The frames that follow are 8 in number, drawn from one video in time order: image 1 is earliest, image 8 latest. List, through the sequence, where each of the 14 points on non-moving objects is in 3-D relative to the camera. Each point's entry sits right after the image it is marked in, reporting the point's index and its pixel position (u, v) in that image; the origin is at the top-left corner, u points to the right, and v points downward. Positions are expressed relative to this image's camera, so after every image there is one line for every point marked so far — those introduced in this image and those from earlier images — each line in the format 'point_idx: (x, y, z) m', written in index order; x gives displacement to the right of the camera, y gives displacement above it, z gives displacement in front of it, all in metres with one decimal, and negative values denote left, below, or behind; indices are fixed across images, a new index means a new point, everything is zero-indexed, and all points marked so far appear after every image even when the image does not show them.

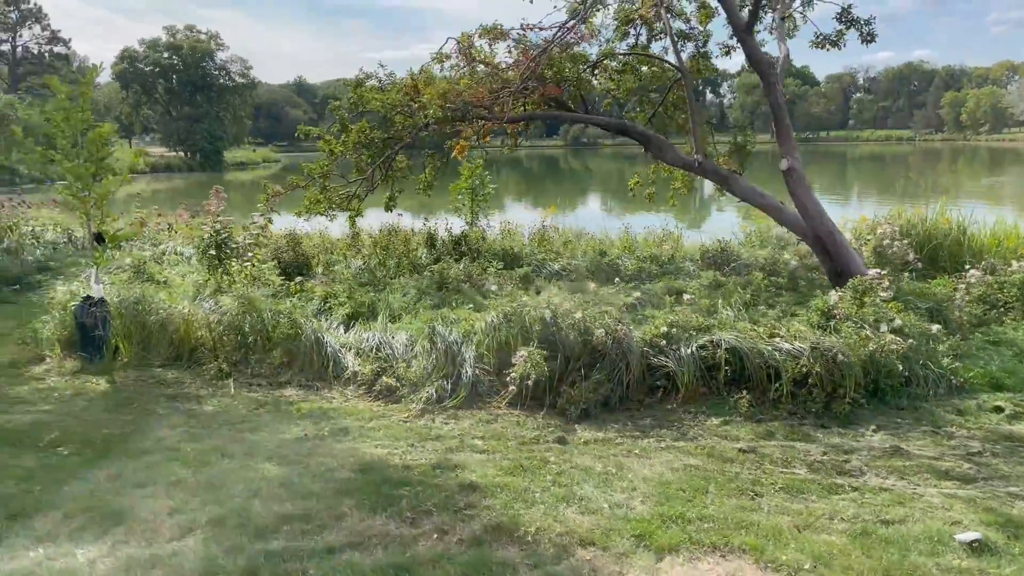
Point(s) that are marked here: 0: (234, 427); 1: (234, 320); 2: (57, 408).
0: (-1.4, -0.7, +4.1) m
1: (-1.9, -0.2, +5.5) m
2: (-2.5, -0.7, +4.4) m
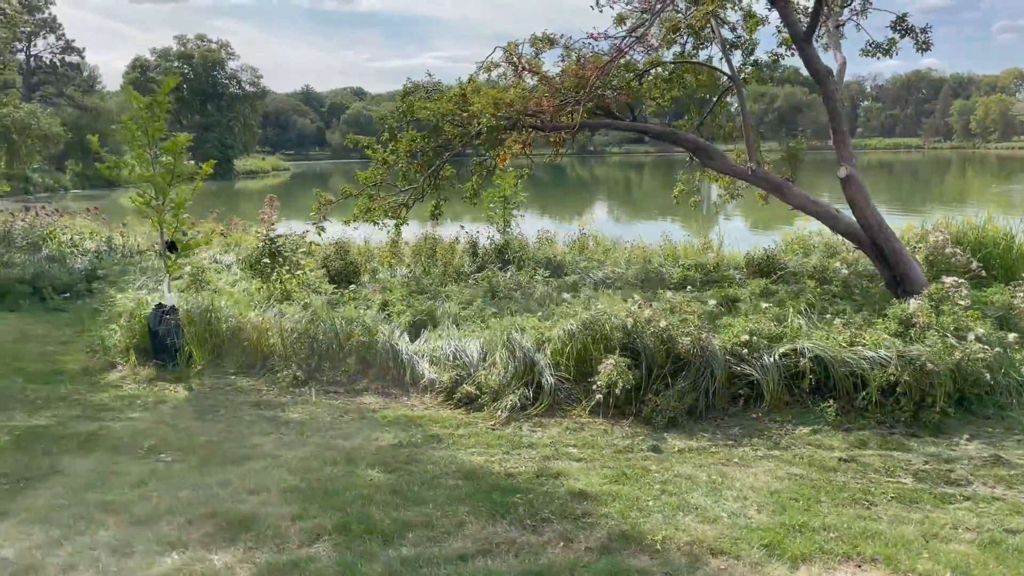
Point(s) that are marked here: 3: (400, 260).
0: (-0.9, -0.7, +4.1) m
1: (-1.4, -0.3, +5.5) m
2: (-2.0, -0.7, +4.4) m
3: (-1.4, +0.3, +10.0) m
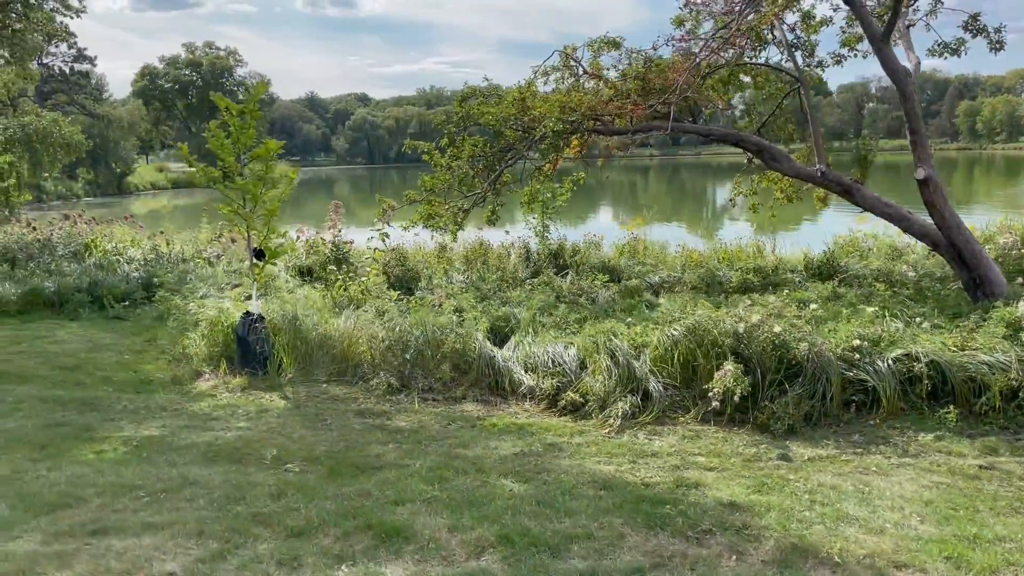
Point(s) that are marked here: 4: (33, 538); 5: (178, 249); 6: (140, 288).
0: (-0.3, -0.8, +4.1) m
1: (-0.8, -0.3, +5.4) m
2: (-1.4, -0.7, +4.4) m
3: (-0.7, +0.3, +10.0) m
4: (-1.7, -0.9, +2.9) m
5: (-5.3, +0.6, +12.6) m
6: (-4.3, 0.0, +9.4) m
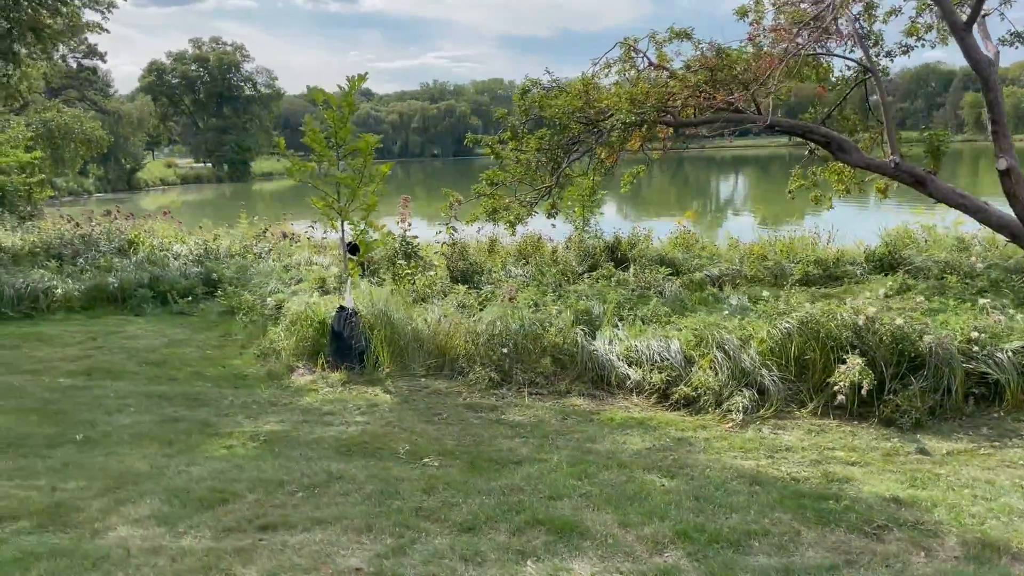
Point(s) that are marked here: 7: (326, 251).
0: (+0.3, -0.7, +4.1) m
1: (-0.1, -0.3, +5.4) m
2: (-0.8, -0.7, +4.4) m
3: (0.0, +0.3, +10.0) m
4: (-1.1, -0.9, +2.9) m
5: (-4.6, +0.7, +12.6) m
6: (-3.7, 0.0, +9.5) m
7: (-3.0, +0.6, +12.7) m
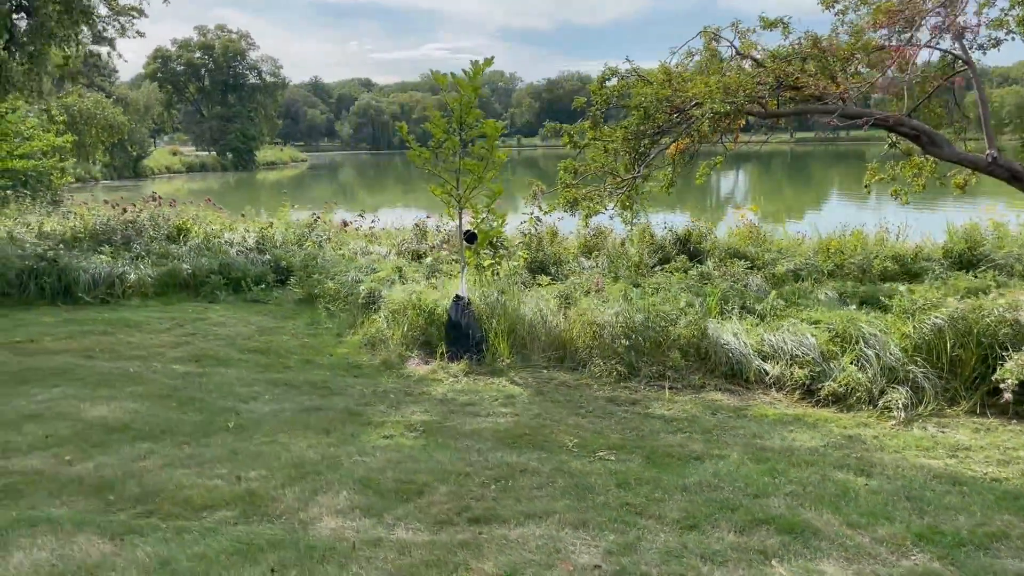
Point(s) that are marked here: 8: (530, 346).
0: (+1.1, -0.7, +4.0) m
1: (+0.7, -0.2, +5.3) m
2: (0.0, -0.7, +4.3) m
3: (+0.8, +0.4, +9.9) m
4: (-0.3, -0.8, +2.8) m
5: (-3.7, +0.9, +12.5) m
6: (-2.8, +0.2, +9.4) m
7: (-2.1, +0.8, +12.7) m
8: (+0.1, -0.4, +5.4) m
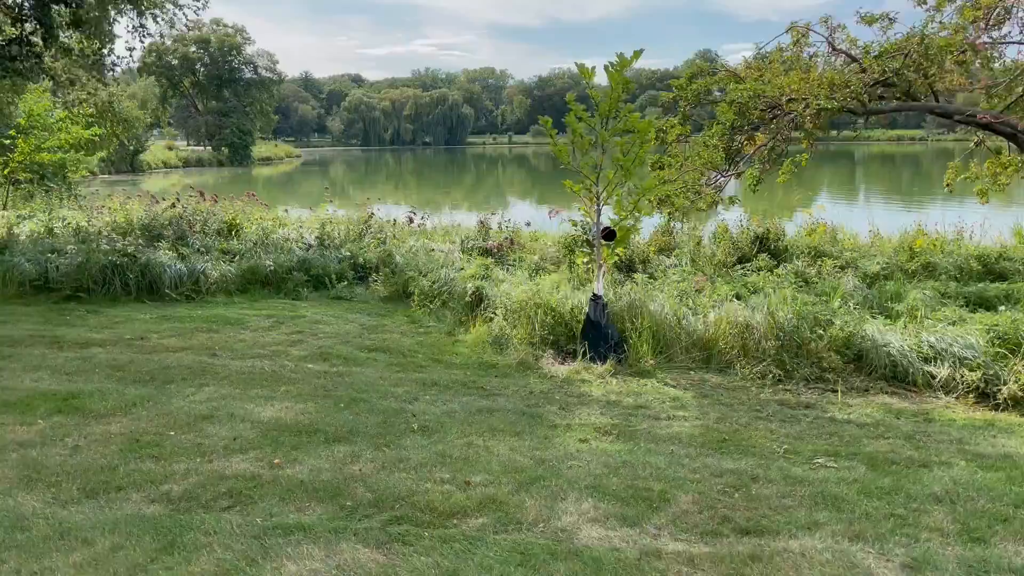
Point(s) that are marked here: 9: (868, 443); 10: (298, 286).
0: (+2.0, -0.7, +3.8) m
1: (+1.6, -0.2, +5.2) m
2: (+1.0, -0.7, +4.2) m
3: (+1.7, +0.5, +9.7) m
4: (+0.6, -0.8, +2.7) m
5: (-2.7, +0.9, +12.4) m
6: (-1.9, +0.2, +9.3) m
7: (-1.2, +0.8, +12.5) m
8: (+1.0, -0.4, +5.3) m
9: (+1.6, -0.7, +3.7) m
10: (-2.3, 0.0, +8.8) m
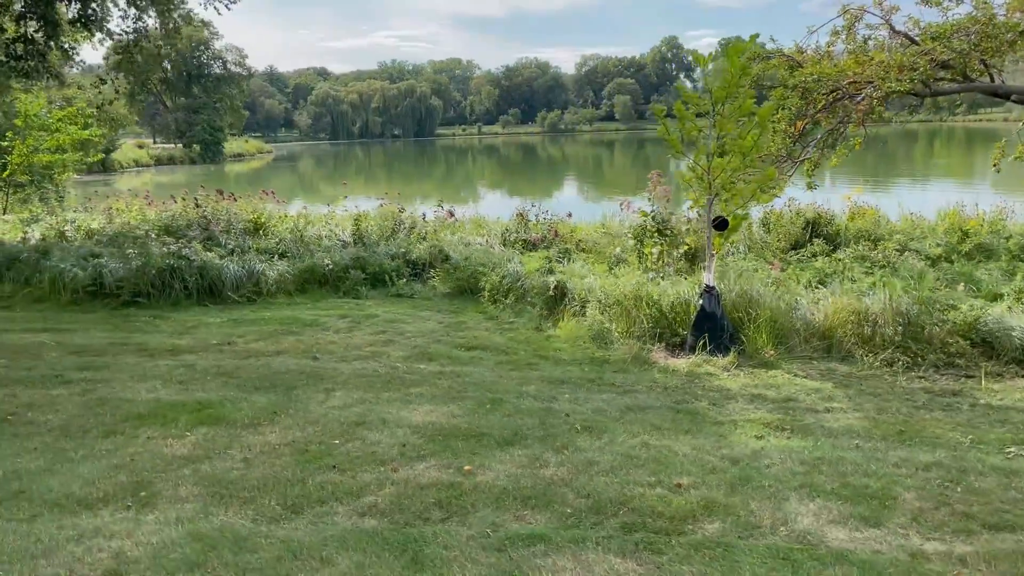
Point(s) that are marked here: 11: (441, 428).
0: (+2.8, -0.6, +3.8) m
1: (+2.3, -0.1, +5.2) m
2: (+1.7, -0.6, +4.1) m
3: (+2.4, +0.6, +9.7) m
4: (+1.4, -0.8, +2.7) m
5: (-2.2, +1.0, +12.3) m
6: (-1.3, +0.3, +9.1) m
7: (-0.7, +0.9, +12.4) m
8: (+1.8, -0.3, +5.2) m
9: (+2.4, -0.6, +3.7) m
10: (-1.7, 0.0, +8.6) m
11: (-0.3, -0.7, +3.8) m
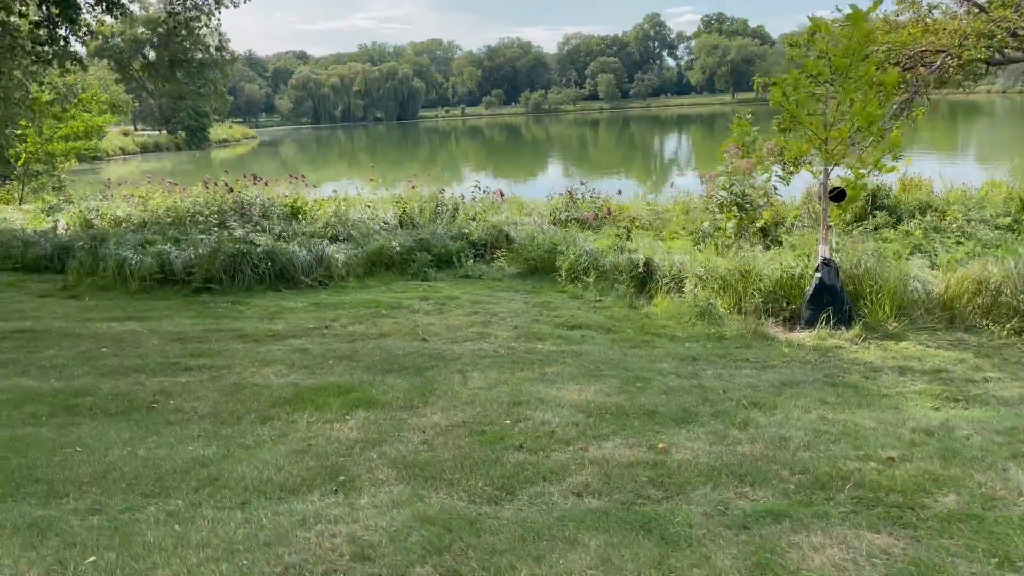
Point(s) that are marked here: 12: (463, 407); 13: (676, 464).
0: (+3.5, -0.5, +3.8) m
1: (+3.1, +0.1, +5.1) m
2: (+2.5, -0.4, +4.0) m
3: (+3.1, +0.9, +9.6) m
4: (+2.2, -0.7, +2.6) m
5: (-1.5, +1.2, +12.2) m
6: (-0.5, +0.5, +9.0) m
7: (0.0, +1.2, +12.3) m
8: (+2.5, -0.1, +5.2) m
9: (+3.2, -0.5, +3.6) m
10: (-1.0, +0.2, +8.5) m
11: (+0.4, -0.6, +3.8) m
12: (-0.2, -0.6, +3.8) m
13: (+0.6, -0.7, +3.0) m
